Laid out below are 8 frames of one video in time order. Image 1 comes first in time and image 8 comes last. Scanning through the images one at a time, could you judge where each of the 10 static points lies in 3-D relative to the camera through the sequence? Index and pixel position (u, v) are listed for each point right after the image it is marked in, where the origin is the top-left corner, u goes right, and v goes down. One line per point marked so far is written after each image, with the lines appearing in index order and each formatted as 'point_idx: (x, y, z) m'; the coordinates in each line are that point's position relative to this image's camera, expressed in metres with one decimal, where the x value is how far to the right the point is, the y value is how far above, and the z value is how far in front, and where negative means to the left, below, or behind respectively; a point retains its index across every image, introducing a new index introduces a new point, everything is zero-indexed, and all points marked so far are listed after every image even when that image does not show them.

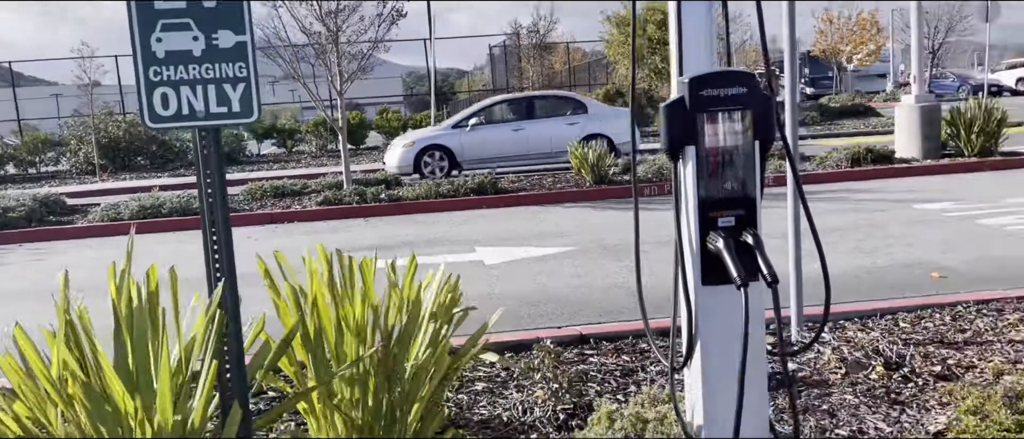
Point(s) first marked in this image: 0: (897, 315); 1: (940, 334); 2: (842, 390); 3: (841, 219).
0: (+2.7, -0.7, +6.0) m
1: (+2.8, -0.8, +5.5) m
2: (+1.8, -0.9, +4.7) m
3: (+4.1, 0.0, +10.3) m
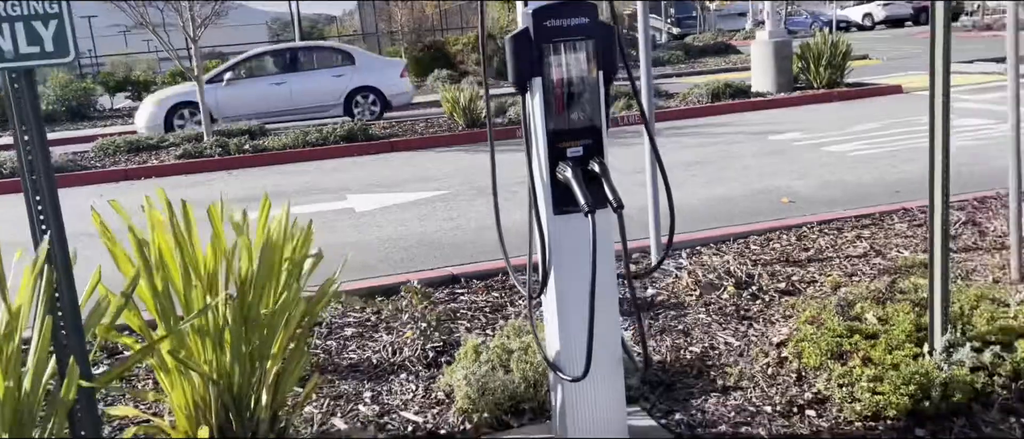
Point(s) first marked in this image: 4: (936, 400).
0: (+1.8, -0.1, +6.3) m
1: (+1.9, -0.2, +5.9) m
2: (+1.1, -0.5, +4.9) m
3: (+2.4, +0.9, +10.7) m
4: (+1.8, -0.8, +3.5) m
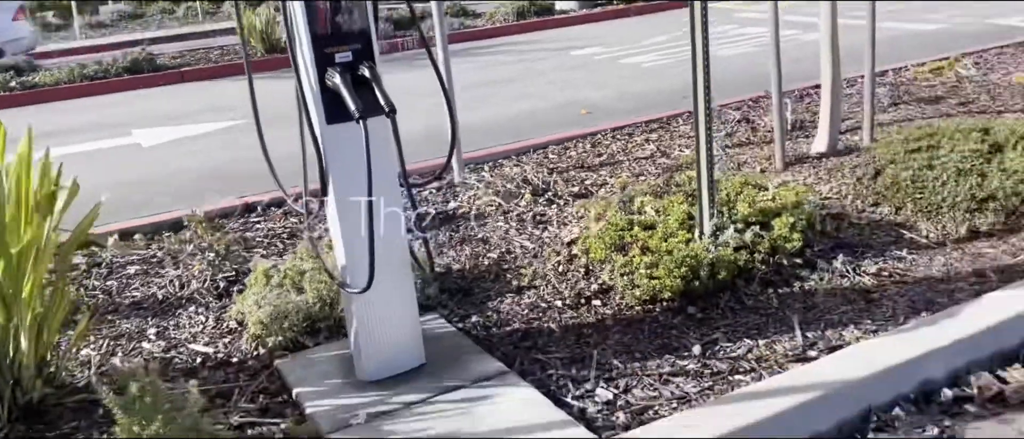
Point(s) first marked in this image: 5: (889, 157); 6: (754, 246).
0: (+0.3, +0.5, +6.5) m
1: (+0.5, +0.4, +6.1) m
2: (-0.1, 0.0, +5.0) m
3: (-0.1, +1.9, +10.8) m
4: (+0.9, -0.3, +3.8) m
5: (+2.3, +0.4, +5.0) m
6: (+1.2, -0.1, +4.0) m
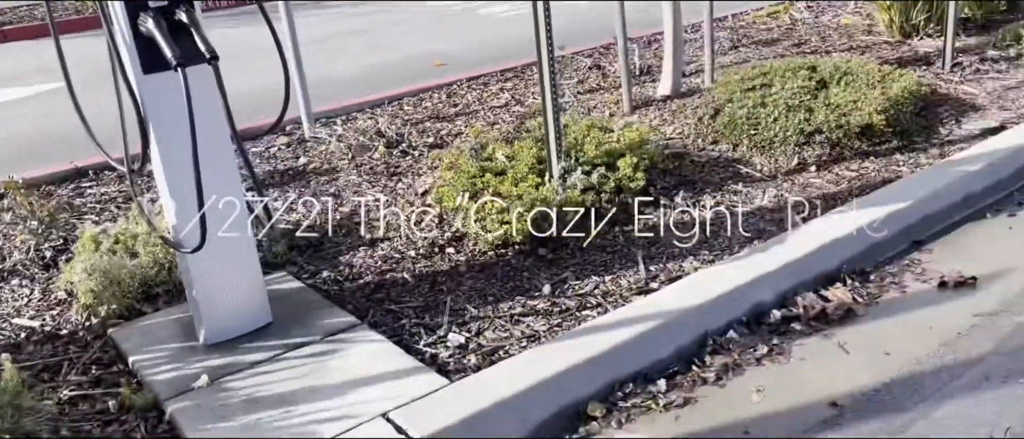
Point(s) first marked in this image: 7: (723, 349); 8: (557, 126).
0: (-0.8, +0.9, +6.4) m
1: (-0.6, +0.8, +6.0) m
2: (-1.0, +0.3, +4.9) m
3: (-1.9, +2.5, +10.6) m
4: (+0.2, 0.0, +3.9) m
5: (+1.3, +0.8, +5.2) m
6: (+0.4, +0.2, +4.1) m
7: (+0.8, -0.5, +3.1) m
8: (+0.2, +0.5, +4.1) m
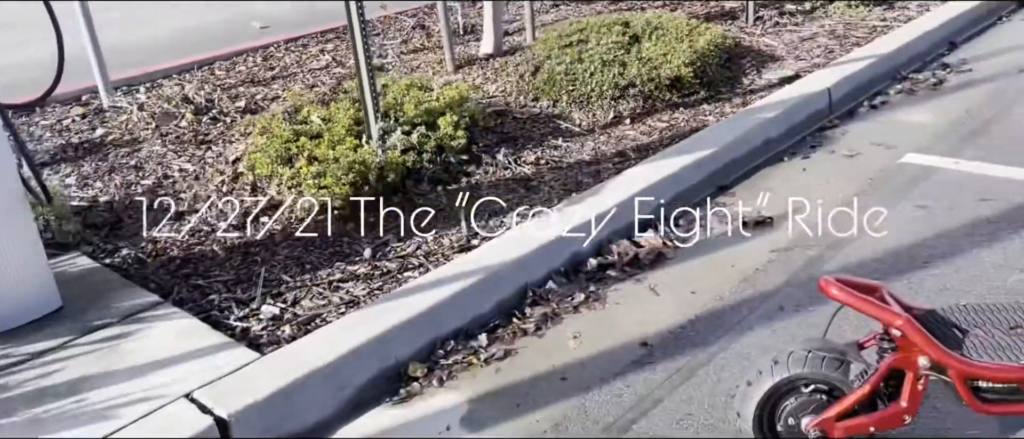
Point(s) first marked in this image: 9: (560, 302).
0: (-2.1, +1.1, +6.0) m
1: (-1.8, +1.0, +5.7) m
2: (-2.0, +0.4, +4.5) m
3: (-4.0, +2.8, +9.9) m
4: (-0.6, +0.2, +3.8) m
5: (+0.2, +1.1, +5.3) m
6: (-0.4, +0.4, +4.1) m
7: (+0.1, -0.3, +3.2) m
8: (-0.7, +0.6, +4.0) m
9: (+0.2, -0.3, +3.2) m
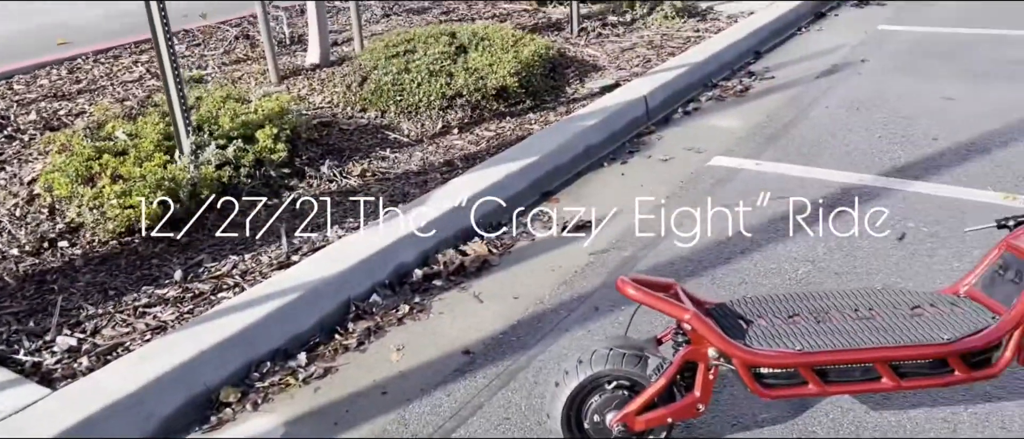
0: (-3.3, +0.9, +5.5) m
1: (-2.9, +0.8, +5.3) m
2: (-2.9, +0.3, +4.1) m
3: (-5.9, +2.5, +9.0) m
4: (-1.4, +0.1, +3.6) m
5: (-0.9, +1.0, +5.2) m
6: (-1.3, +0.3, +3.9) m
7: (-0.5, -0.4, +3.1) m
8: (-1.5, +0.6, +3.8) m
9: (-0.5, -0.4, +3.1) m
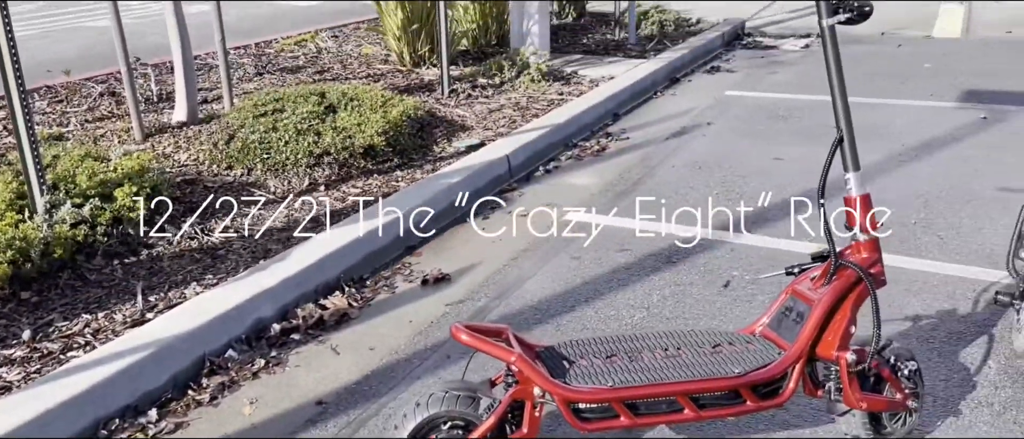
0: (-4.2, +0.5, +5.3) m
1: (-3.8, +0.5, +5.1) m
2: (-3.5, 0.0, +3.9) m
3: (-7.2, +1.8, +8.5) m
4: (-2.0, -0.2, +3.6) m
5: (-1.7, +0.6, +5.3) m
6: (-1.9, 0.0, +3.9) m
7: (-1.1, -0.6, +3.2) m
8: (-2.2, +0.3, +3.8) m
9: (-1.0, -0.6, +3.2) m
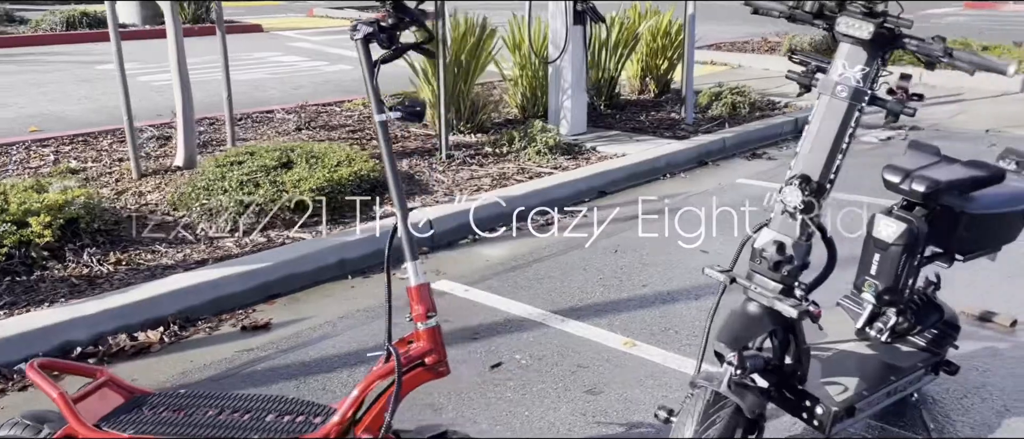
0: (-4.6, +0.5, +6.6) m
1: (-4.3, +0.4, +6.3) m
2: (-4.4, 0.0, +5.1) m
3: (-6.6, +1.8, +10.5) m
4: (-3.0, -0.3, +4.4) m
5: (-2.2, +0.4, +6.0) m
6: (-2.8, -0.1, +4.7) m
7: (-2.3, -0.7, +3.7) m
8: (-3.0, +0.2, +4.6) m
9: (-2.2, -0.7, +3.7) m
